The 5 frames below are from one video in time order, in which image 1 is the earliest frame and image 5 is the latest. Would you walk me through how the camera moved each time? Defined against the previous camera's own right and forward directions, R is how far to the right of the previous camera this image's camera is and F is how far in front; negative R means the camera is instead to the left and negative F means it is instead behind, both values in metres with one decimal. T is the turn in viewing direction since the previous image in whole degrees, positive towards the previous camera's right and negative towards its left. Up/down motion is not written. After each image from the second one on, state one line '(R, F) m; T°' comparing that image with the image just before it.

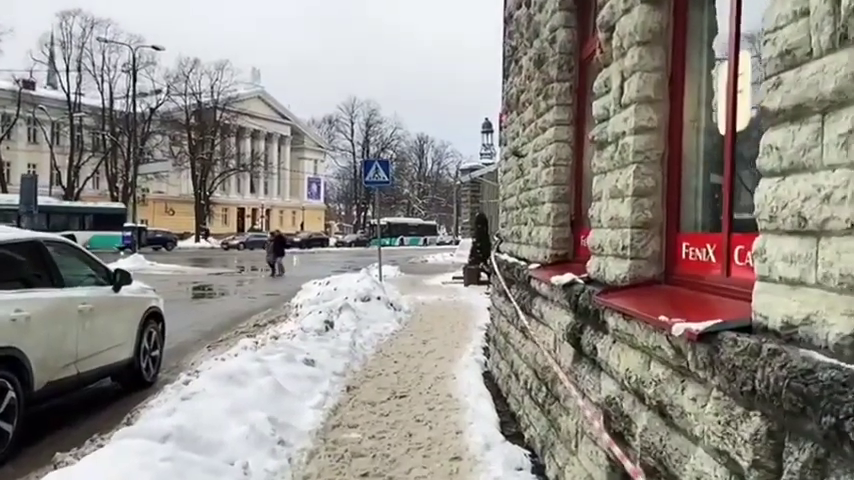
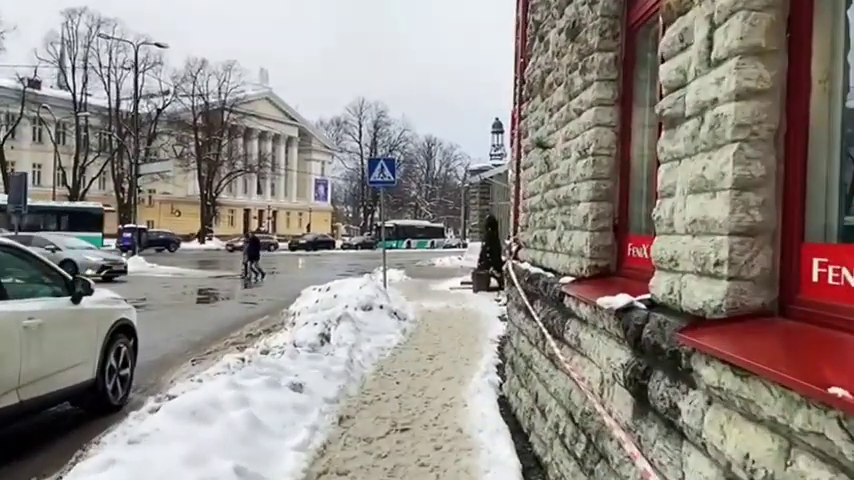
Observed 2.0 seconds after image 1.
(0.0, +1.1) m; -1°
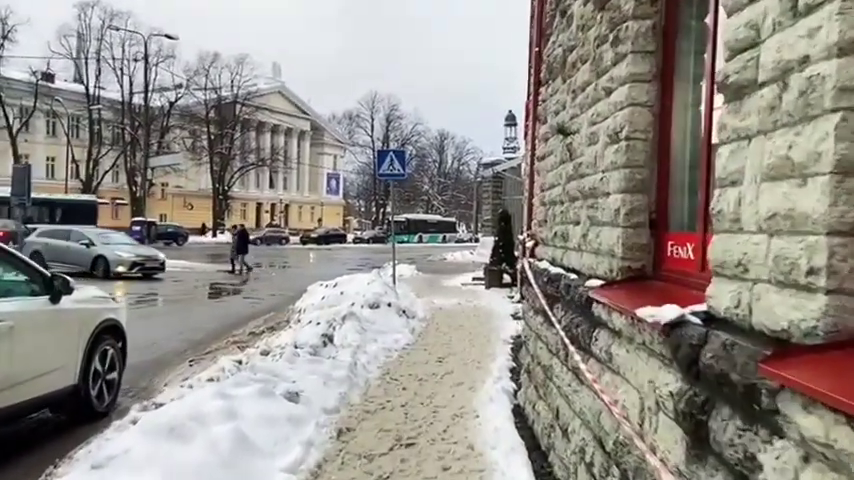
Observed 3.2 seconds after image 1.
(0.0, +0.6) m; -1°
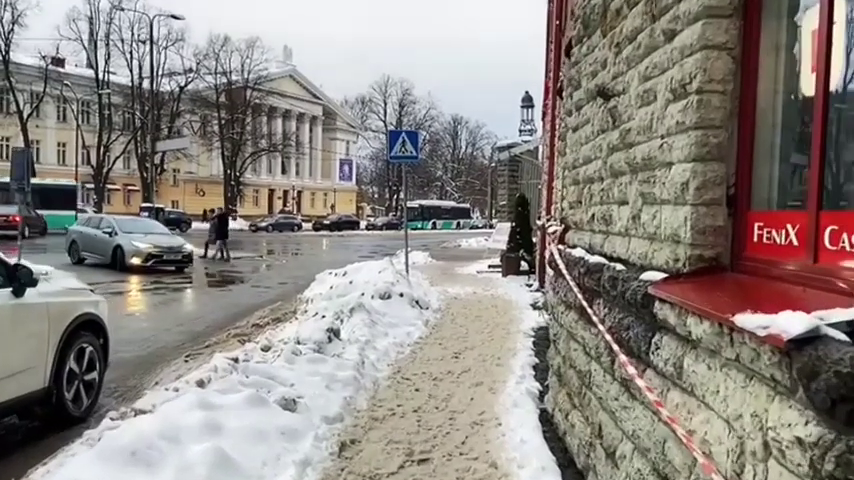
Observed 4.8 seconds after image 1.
(0.0, +0.8) m; -1°
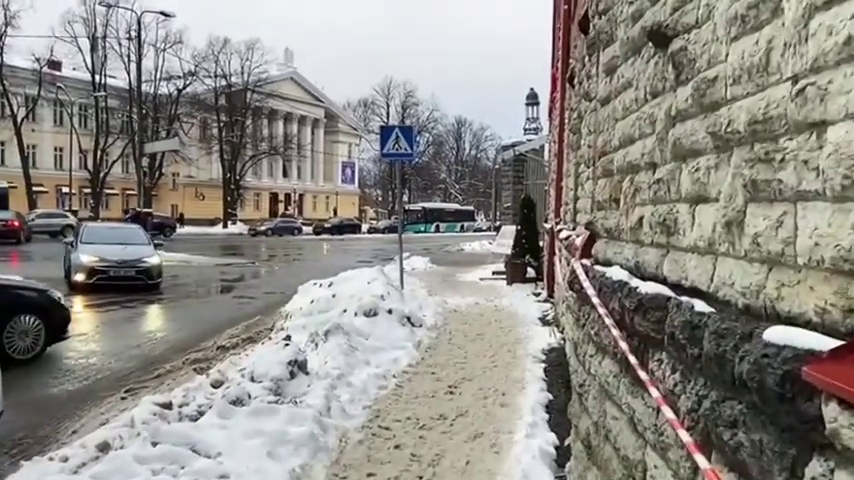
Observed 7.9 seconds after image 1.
(+0.2, +1.5) m; 0°
